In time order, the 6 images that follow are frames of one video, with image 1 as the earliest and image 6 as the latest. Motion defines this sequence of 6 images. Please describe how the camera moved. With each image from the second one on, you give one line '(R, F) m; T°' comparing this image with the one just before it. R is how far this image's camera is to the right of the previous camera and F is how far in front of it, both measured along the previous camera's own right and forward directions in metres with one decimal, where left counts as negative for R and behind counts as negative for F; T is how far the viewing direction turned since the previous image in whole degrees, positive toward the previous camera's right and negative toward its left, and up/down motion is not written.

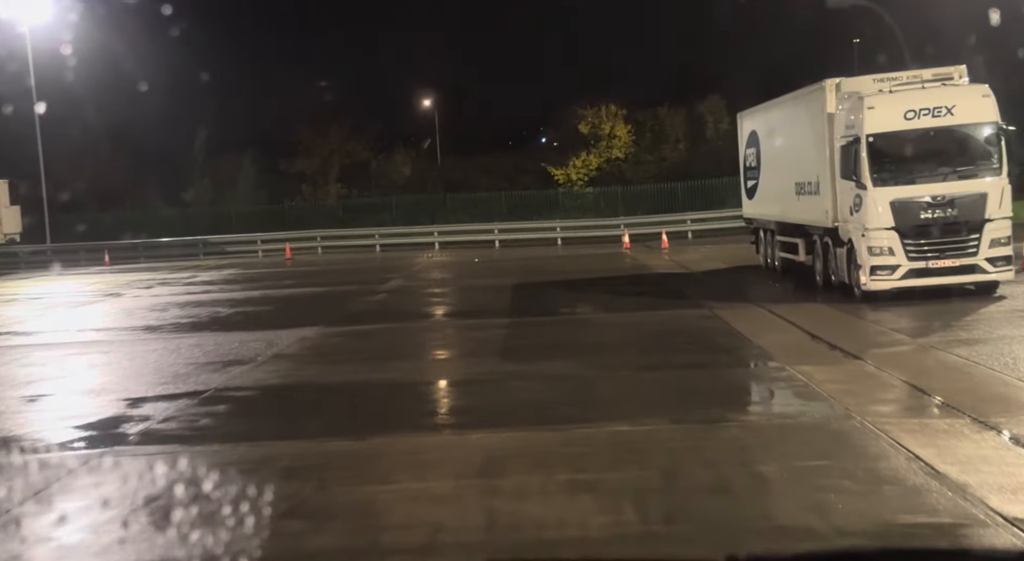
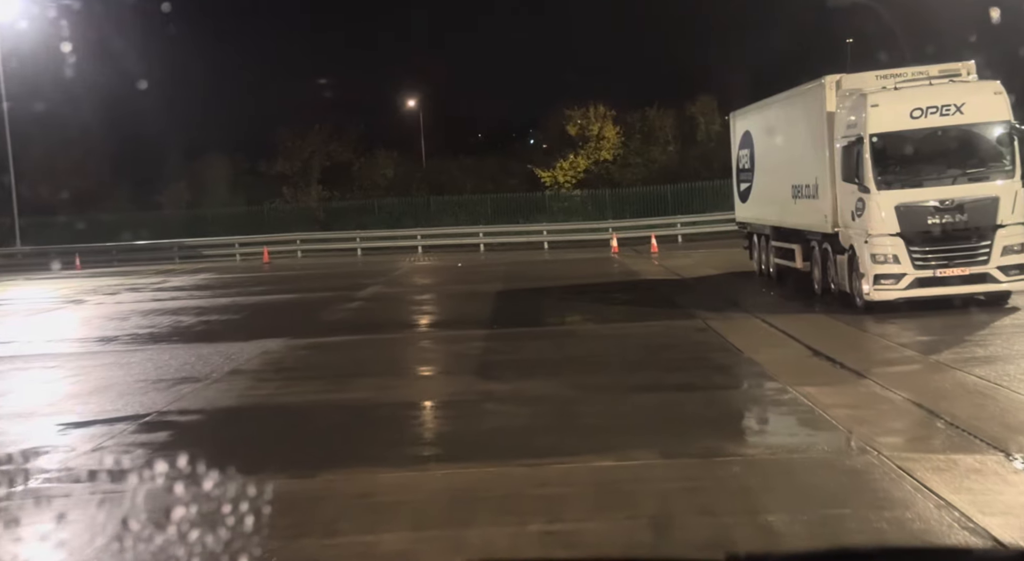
(+0.1, +1.0) m; +1°
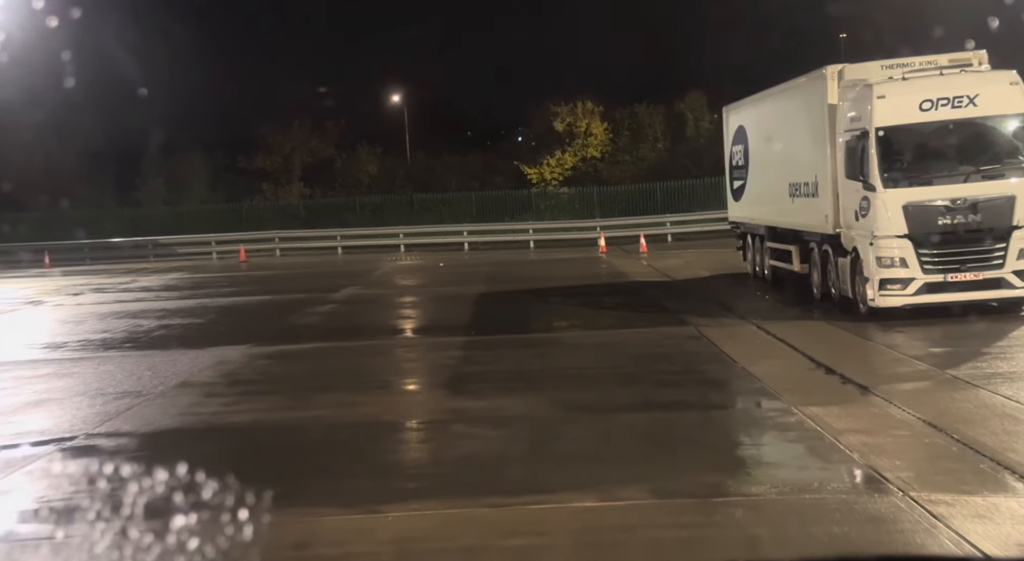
(+0.1, +1.0) m; +1°
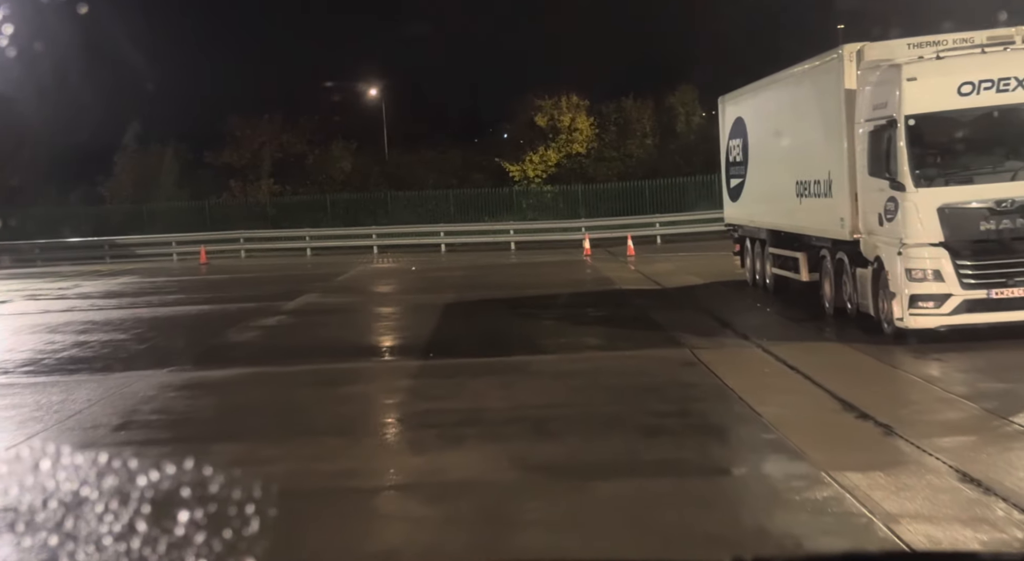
(+0.3, +2.0) m; +1°
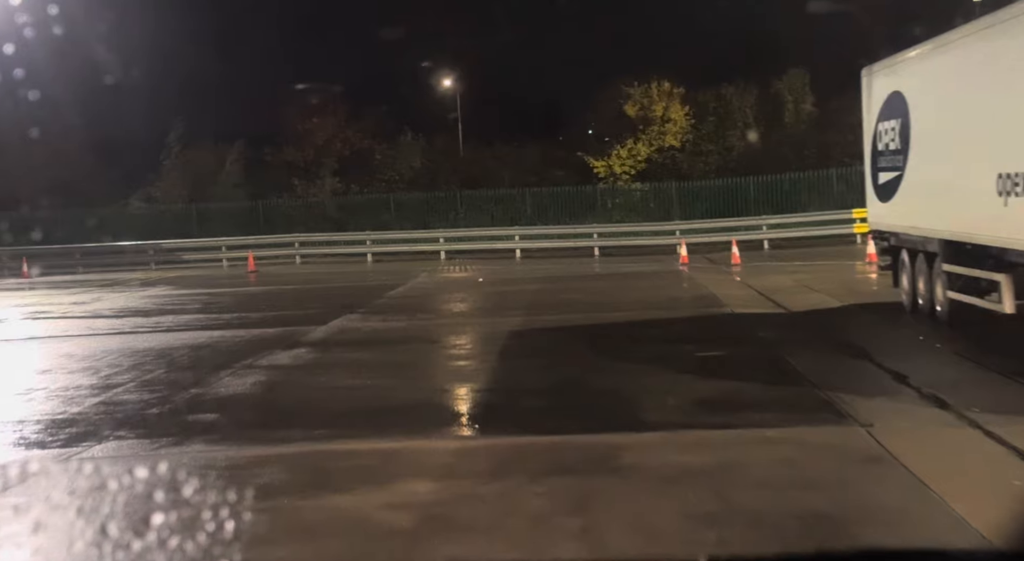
(0.0, +3.7) m; -5°
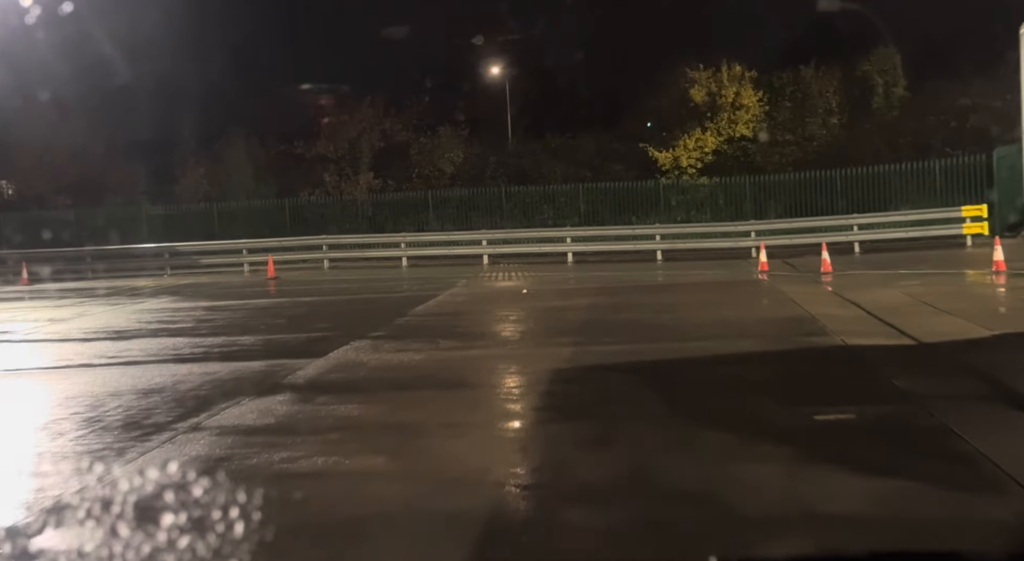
(+0.1, +3.2) m; -3°
